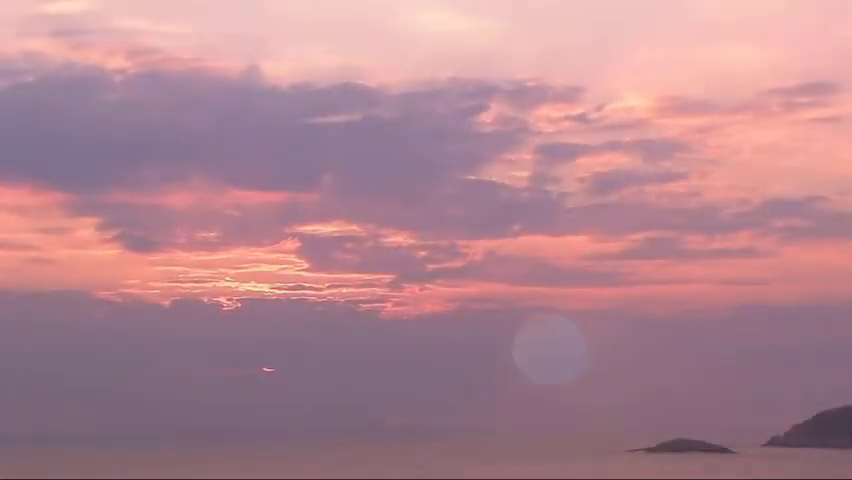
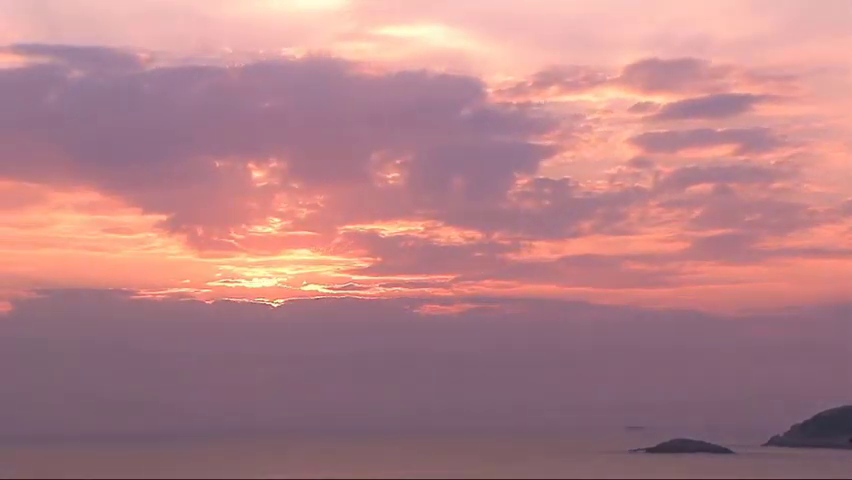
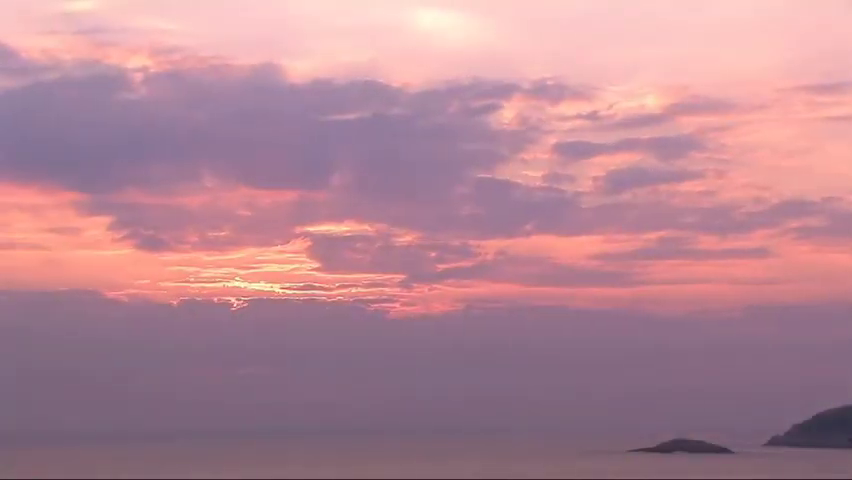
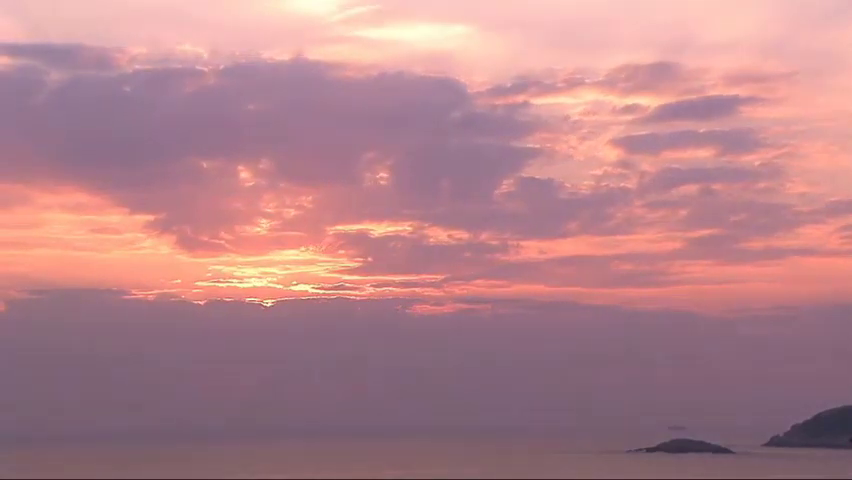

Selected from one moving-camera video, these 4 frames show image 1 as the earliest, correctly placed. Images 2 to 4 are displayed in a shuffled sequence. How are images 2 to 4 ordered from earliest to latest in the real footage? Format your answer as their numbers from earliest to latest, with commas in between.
3, 4, 2
